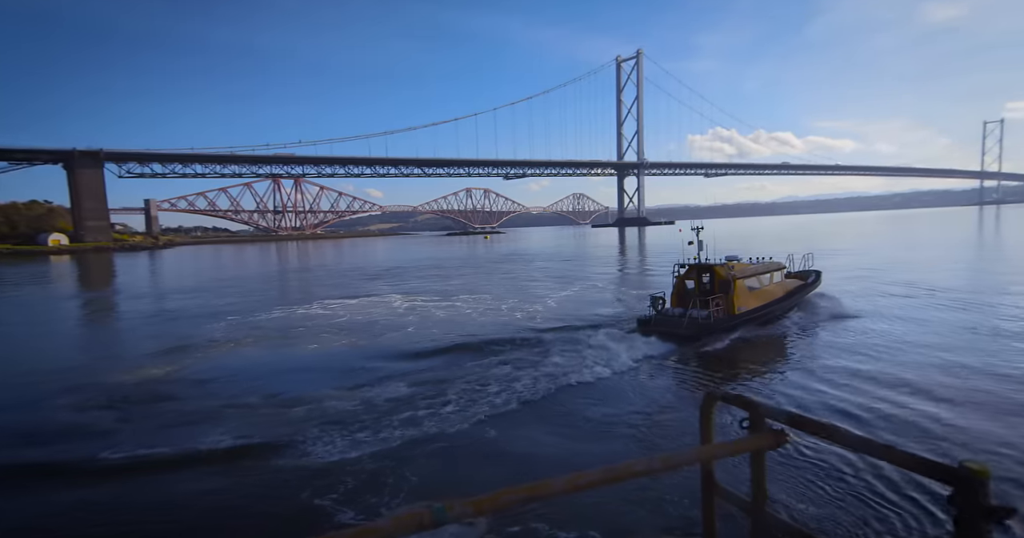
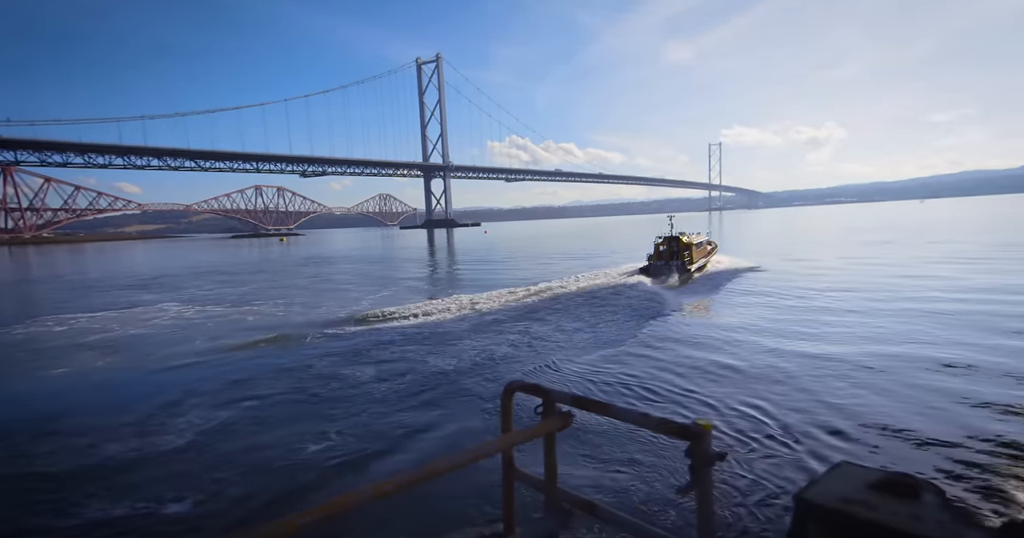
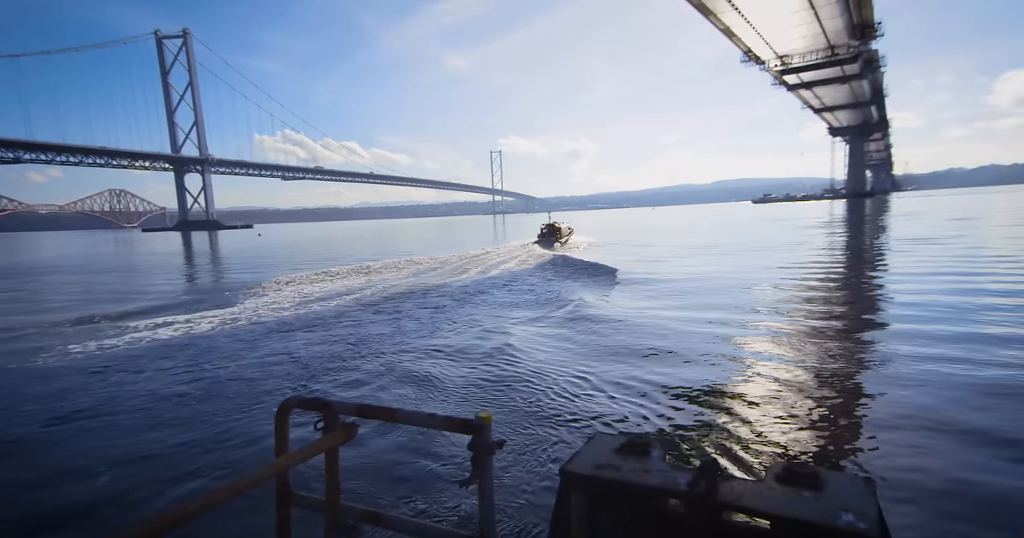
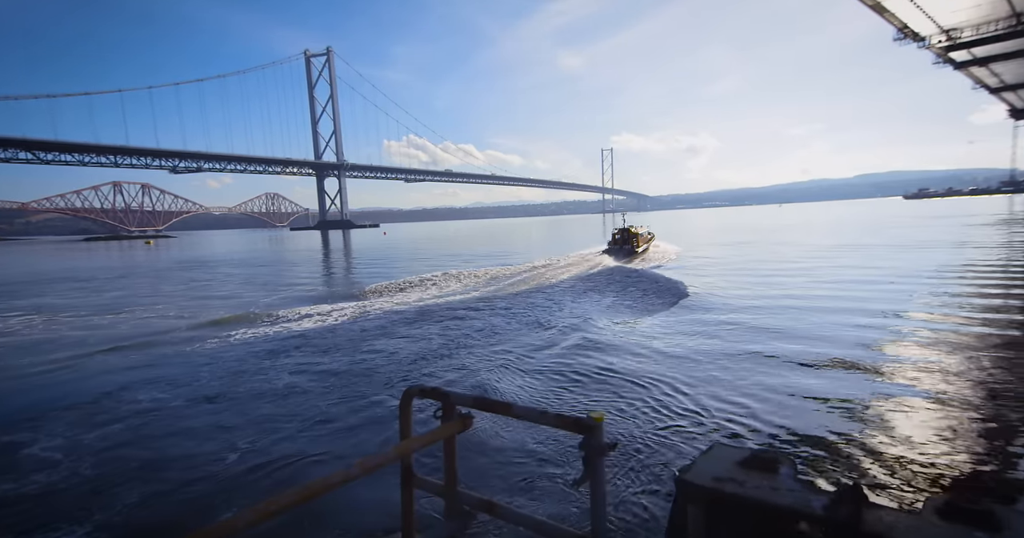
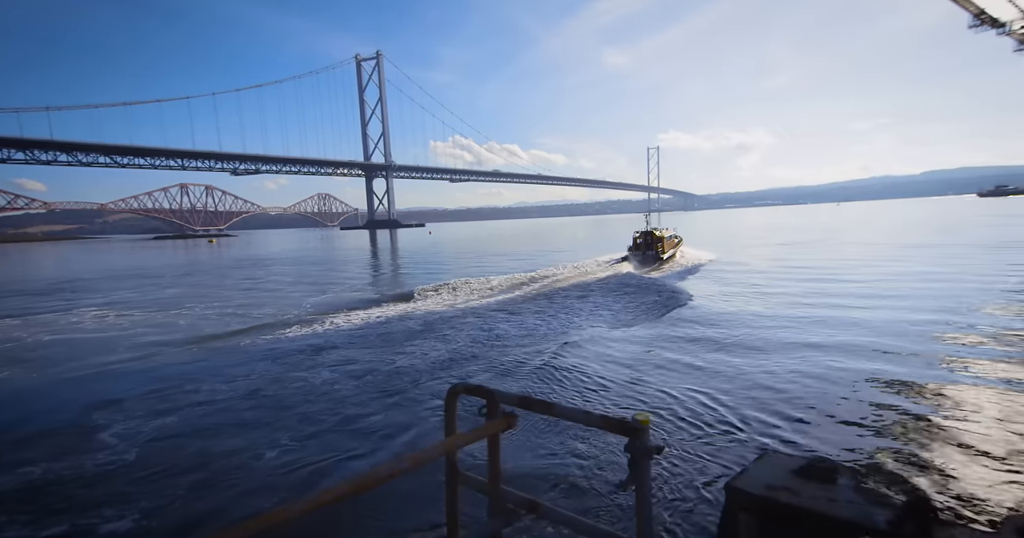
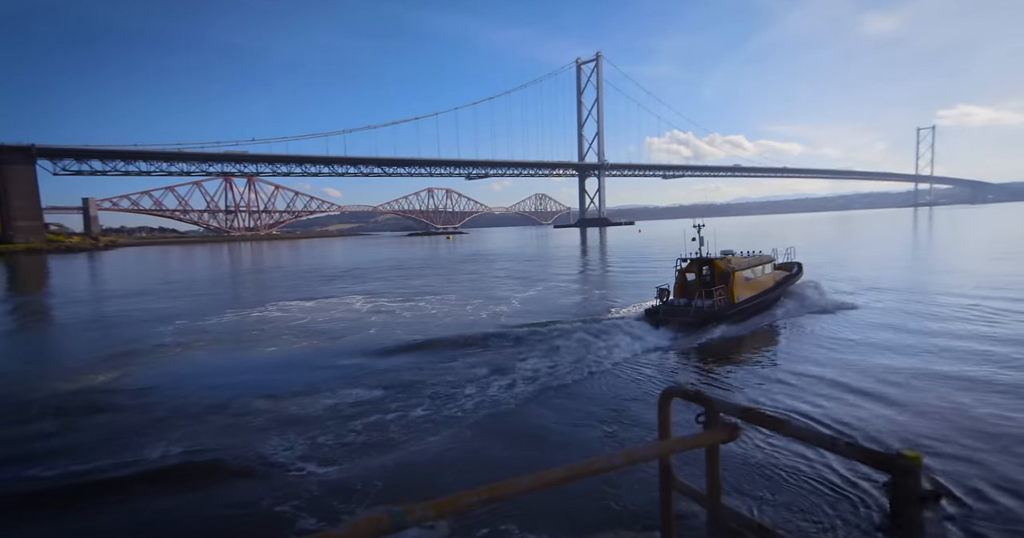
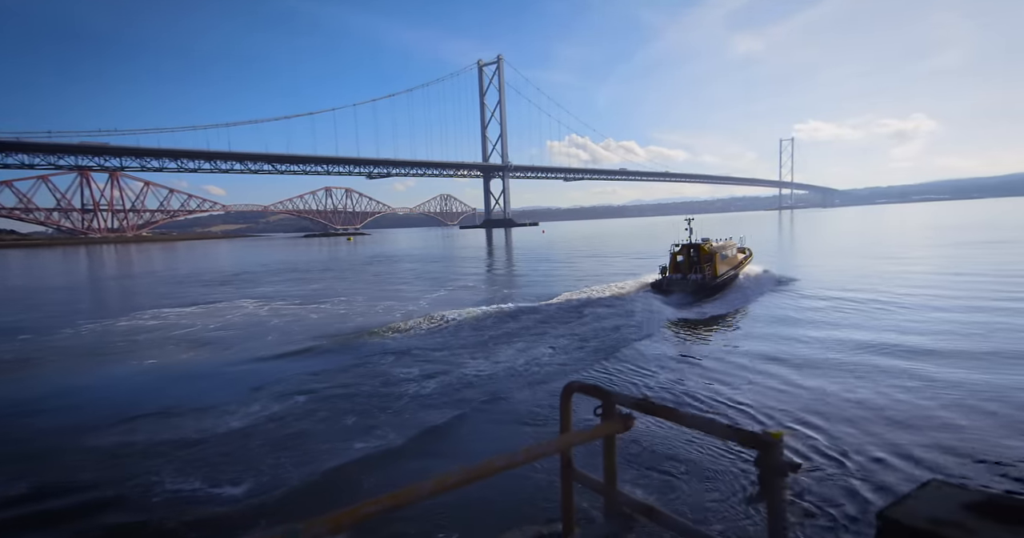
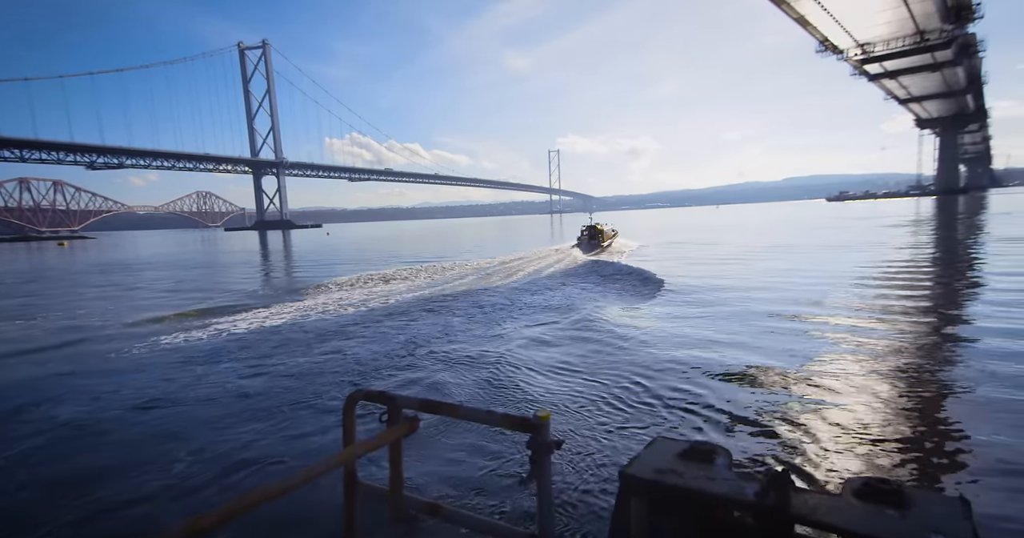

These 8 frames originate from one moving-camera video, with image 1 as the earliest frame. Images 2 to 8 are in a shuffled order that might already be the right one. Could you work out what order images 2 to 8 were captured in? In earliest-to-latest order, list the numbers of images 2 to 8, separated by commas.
6, 7, 2, 5, 4, 8, 3
